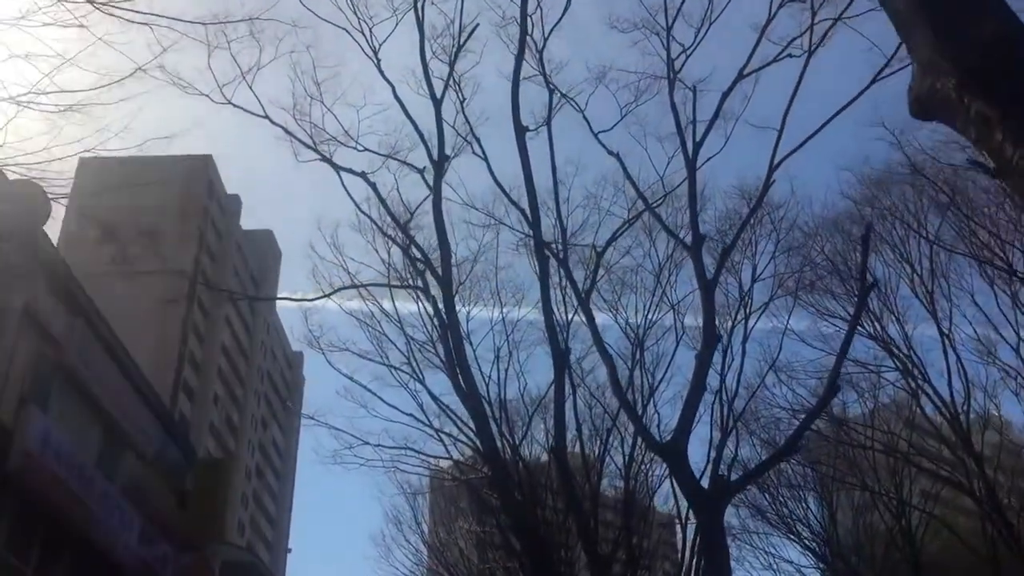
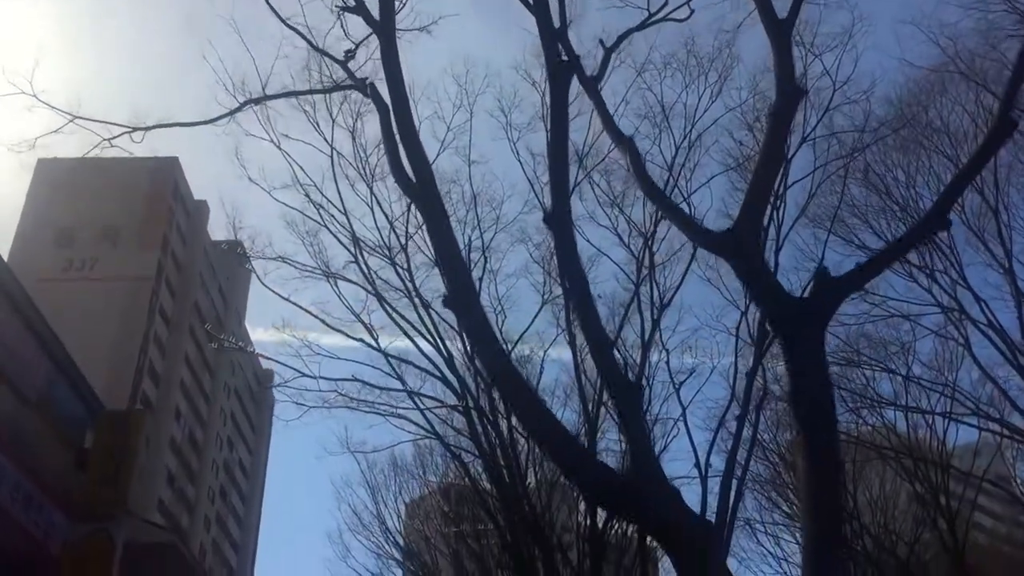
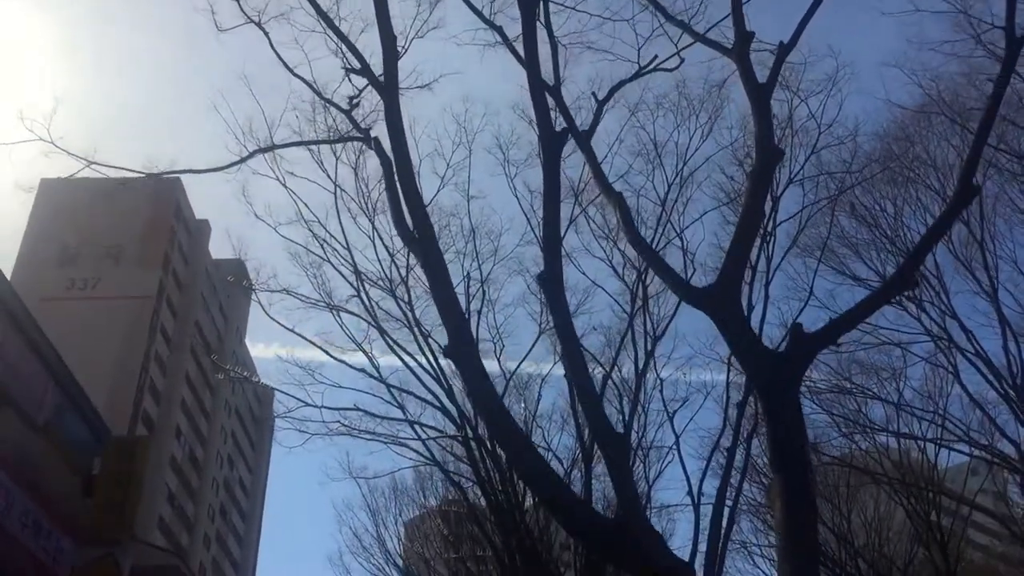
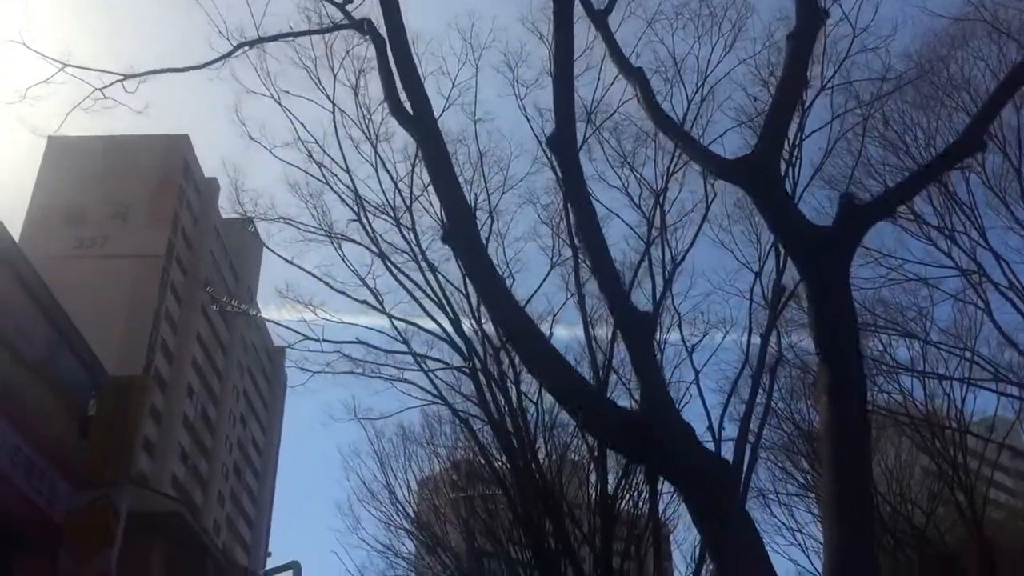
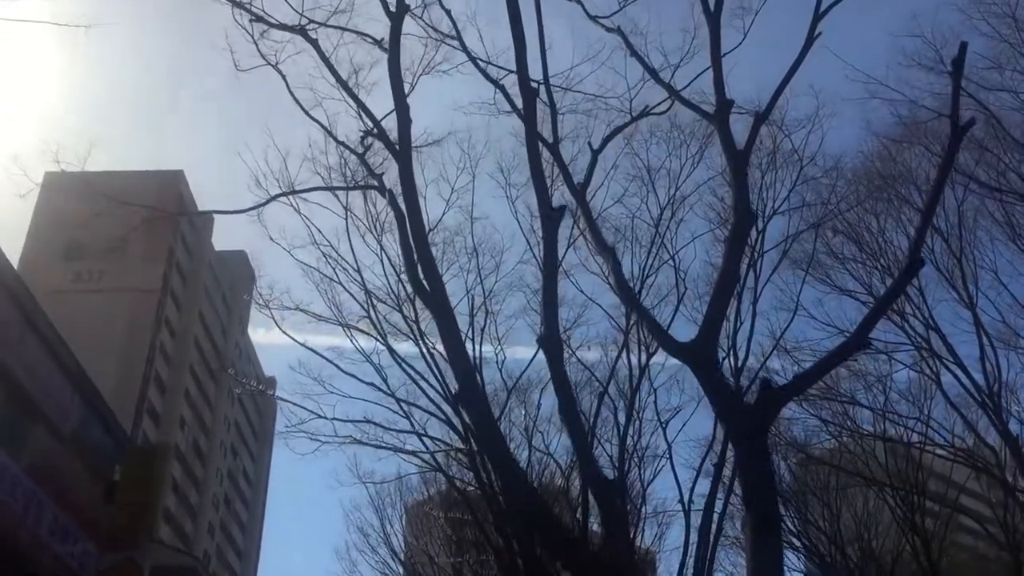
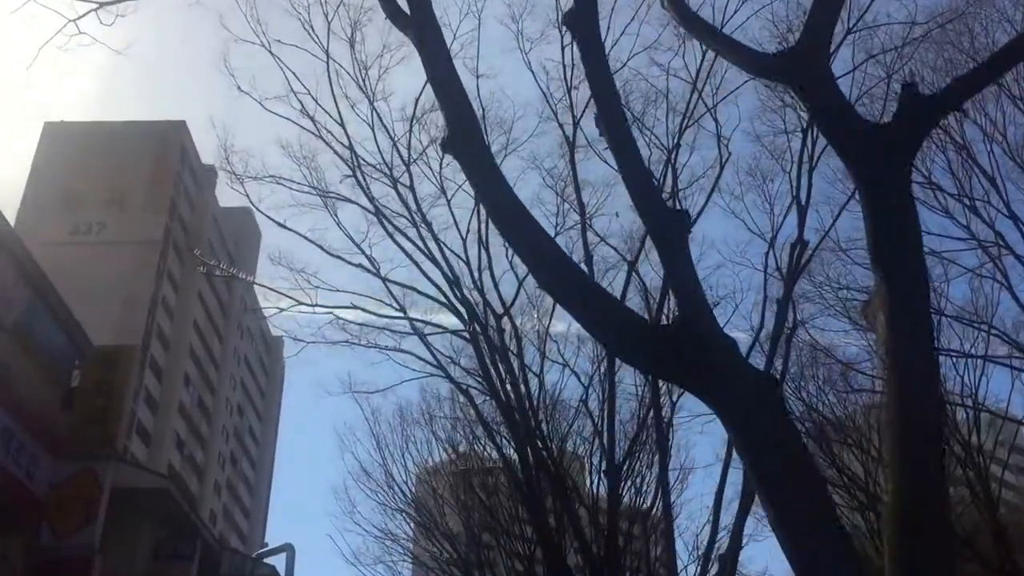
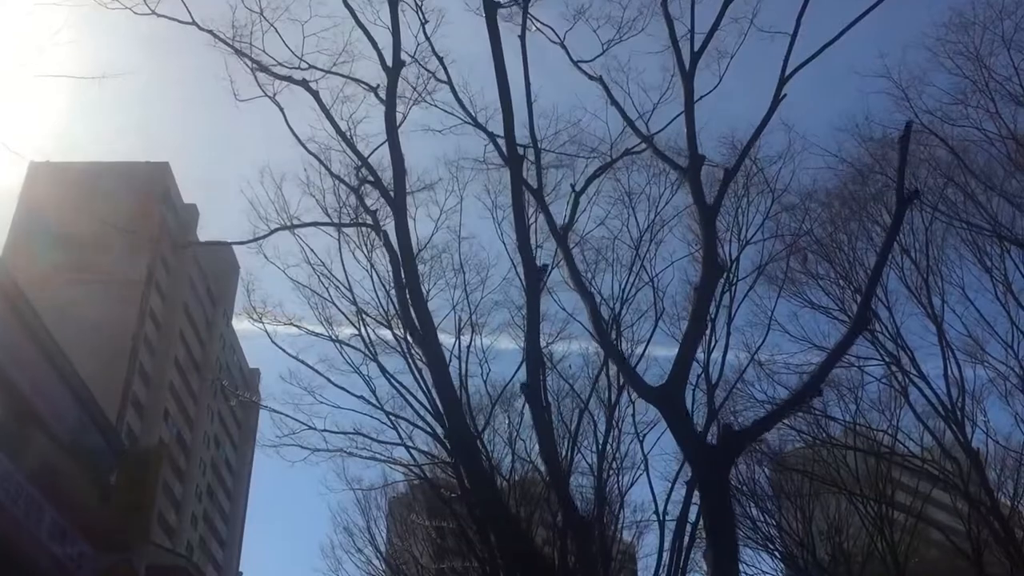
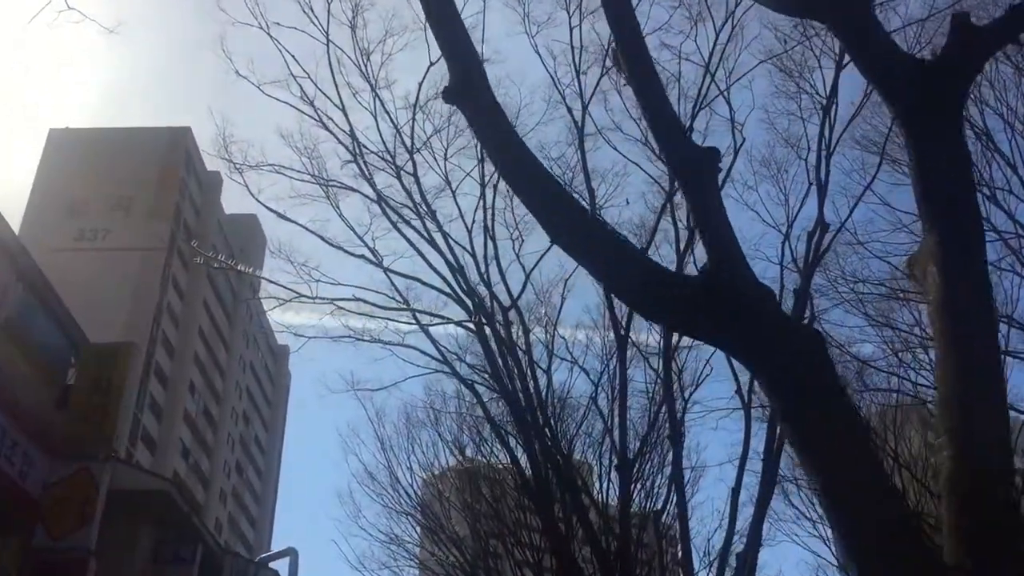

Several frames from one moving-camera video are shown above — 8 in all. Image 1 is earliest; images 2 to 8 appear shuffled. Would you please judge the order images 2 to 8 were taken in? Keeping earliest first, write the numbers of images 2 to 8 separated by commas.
7, 5, 3, 2, 4, 6, 8
